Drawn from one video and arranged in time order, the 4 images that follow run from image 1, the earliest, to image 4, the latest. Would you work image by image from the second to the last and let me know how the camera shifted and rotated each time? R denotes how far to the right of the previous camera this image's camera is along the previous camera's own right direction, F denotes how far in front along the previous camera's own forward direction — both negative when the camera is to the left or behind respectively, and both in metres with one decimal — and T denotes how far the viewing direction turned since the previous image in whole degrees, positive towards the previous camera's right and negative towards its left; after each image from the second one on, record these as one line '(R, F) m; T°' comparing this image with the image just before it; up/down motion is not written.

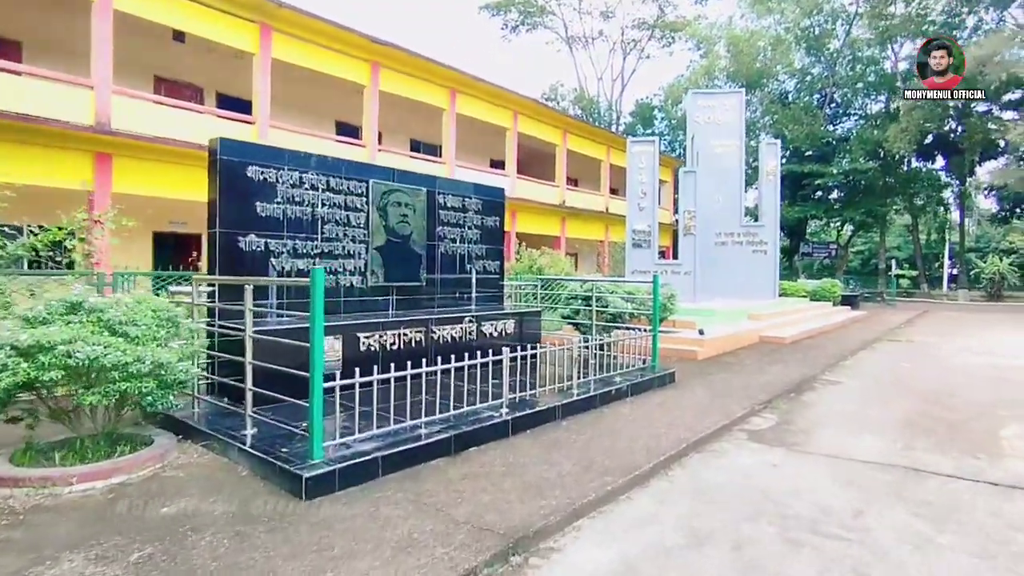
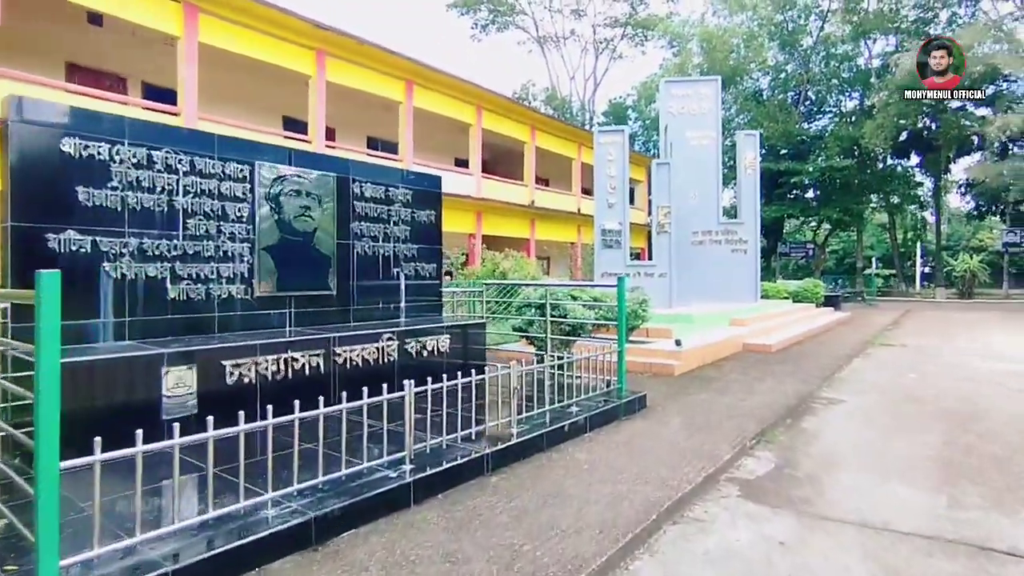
(+0.4, +1.3) m; +2°
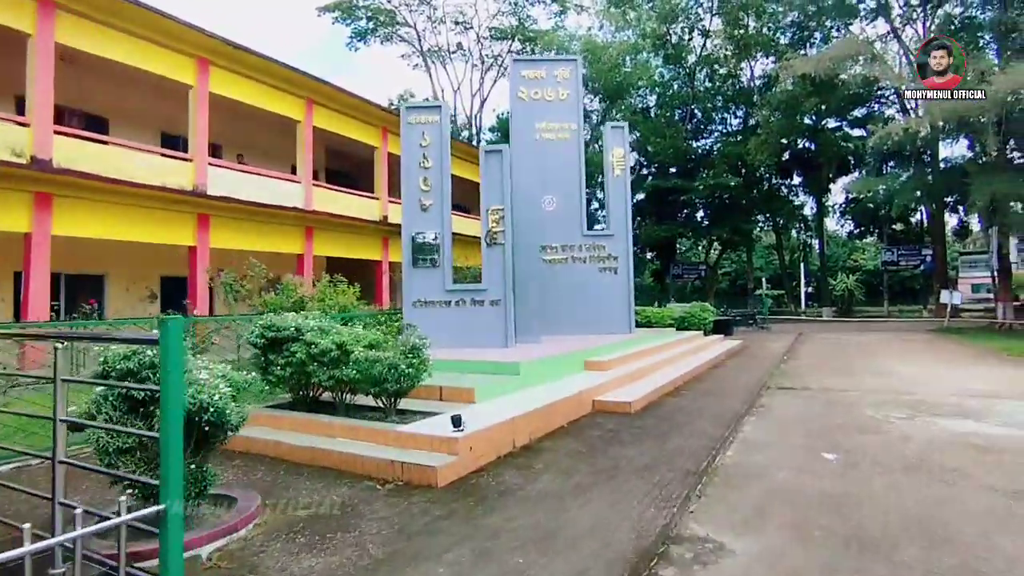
(+2.0, +3.4) m; +8°
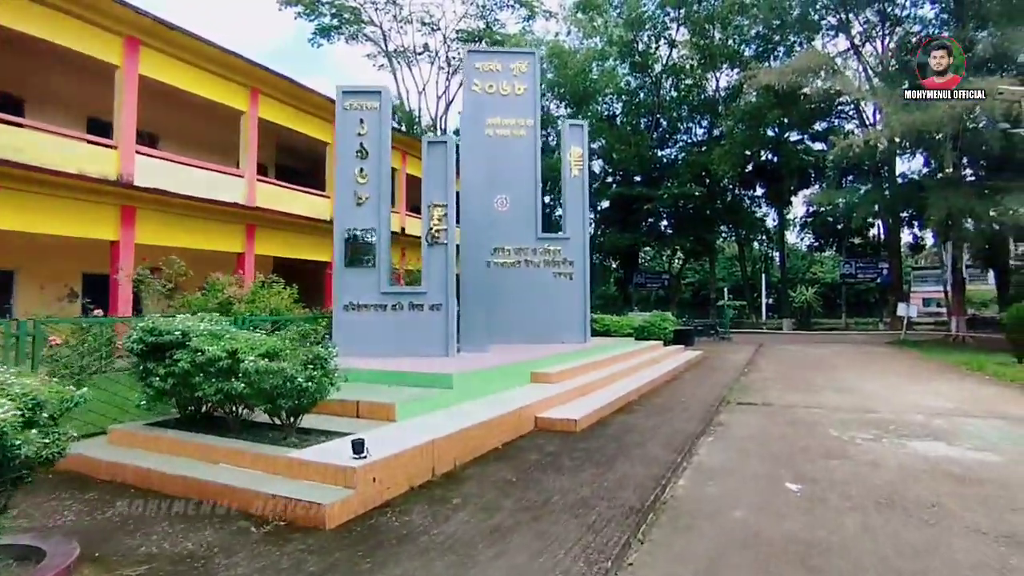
(+0.3, +0.7) m; +3°
